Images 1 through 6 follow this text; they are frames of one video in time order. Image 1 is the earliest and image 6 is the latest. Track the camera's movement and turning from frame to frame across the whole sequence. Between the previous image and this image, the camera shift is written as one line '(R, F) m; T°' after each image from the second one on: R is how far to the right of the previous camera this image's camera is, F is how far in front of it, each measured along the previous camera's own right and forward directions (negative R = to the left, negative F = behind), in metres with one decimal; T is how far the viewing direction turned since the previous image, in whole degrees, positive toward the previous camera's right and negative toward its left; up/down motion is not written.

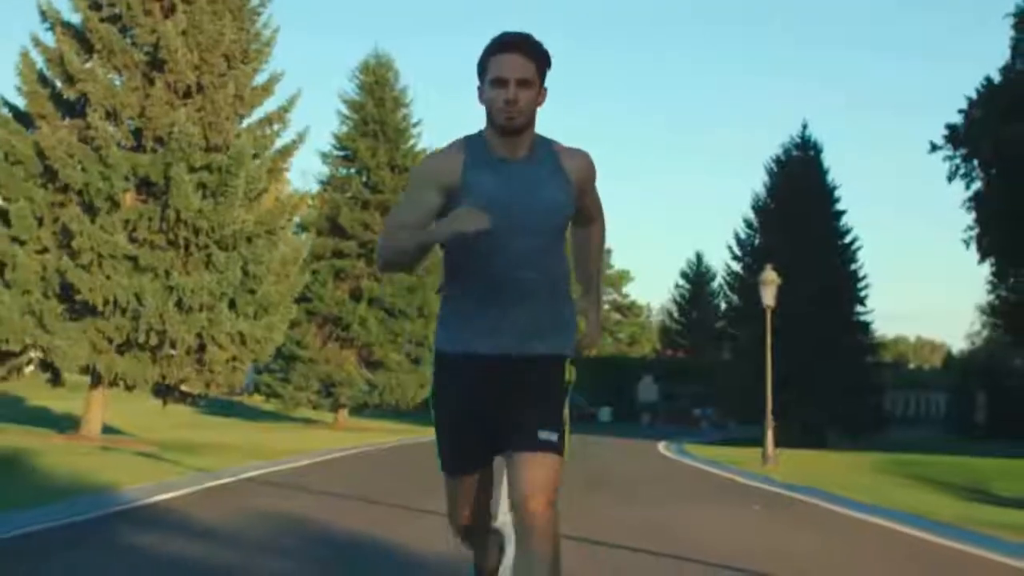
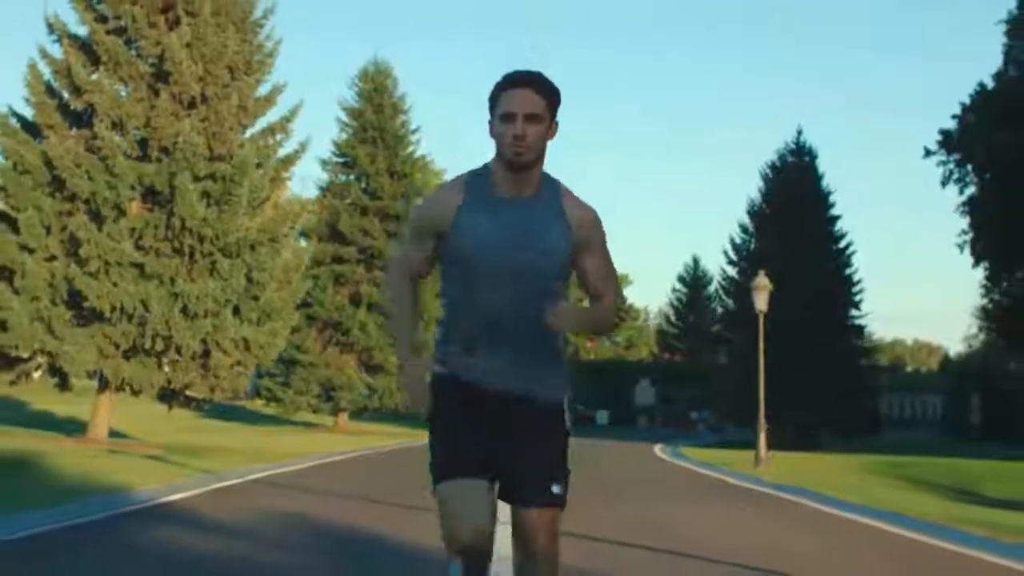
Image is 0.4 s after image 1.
(0.0, -0.6) m; 0°
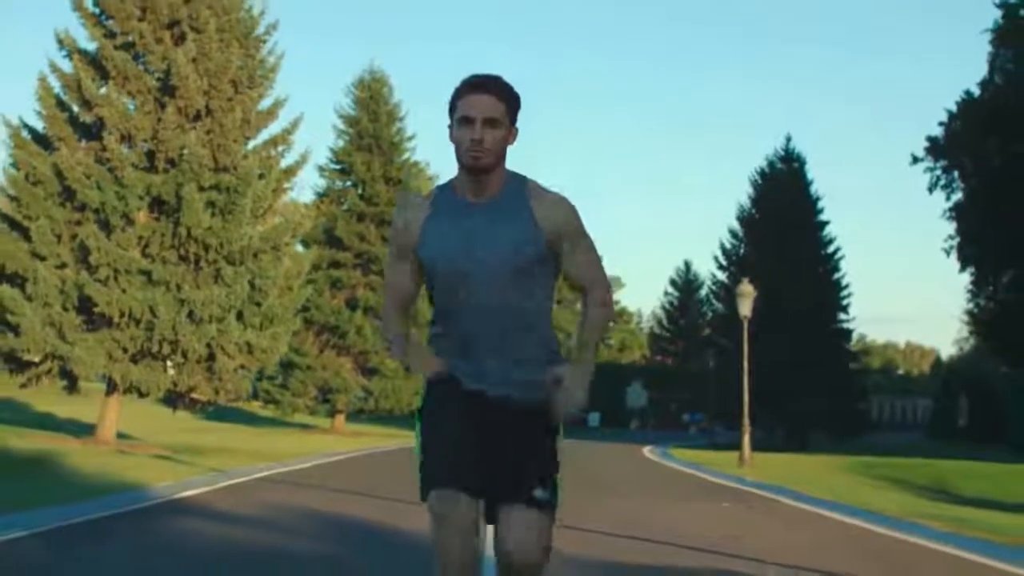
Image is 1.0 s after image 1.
(0.0, -1.1) m; 0°
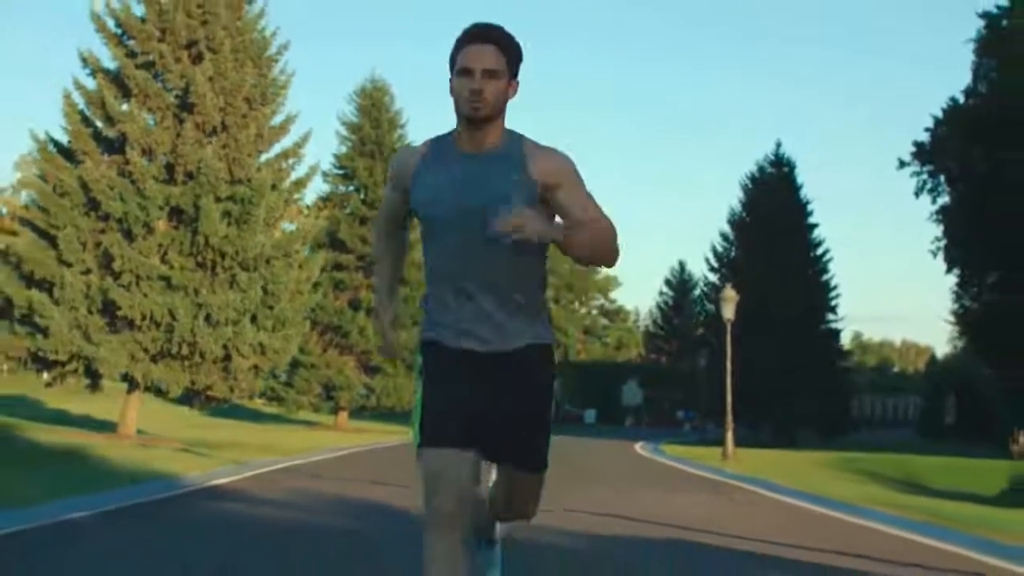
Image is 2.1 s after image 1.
(0.0, -1.9) m; 0°
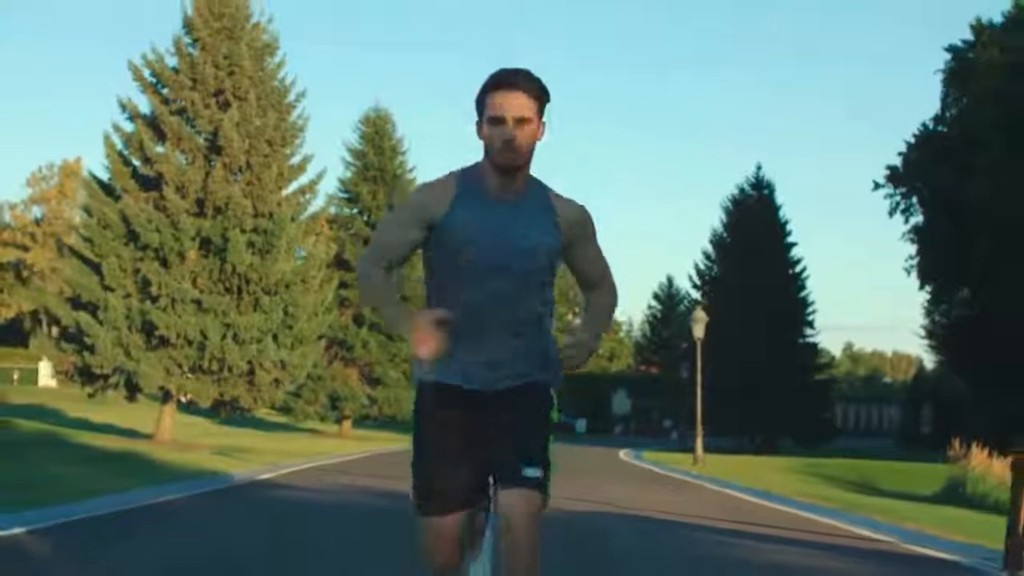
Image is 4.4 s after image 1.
(0.0, -3.9) m; 0°
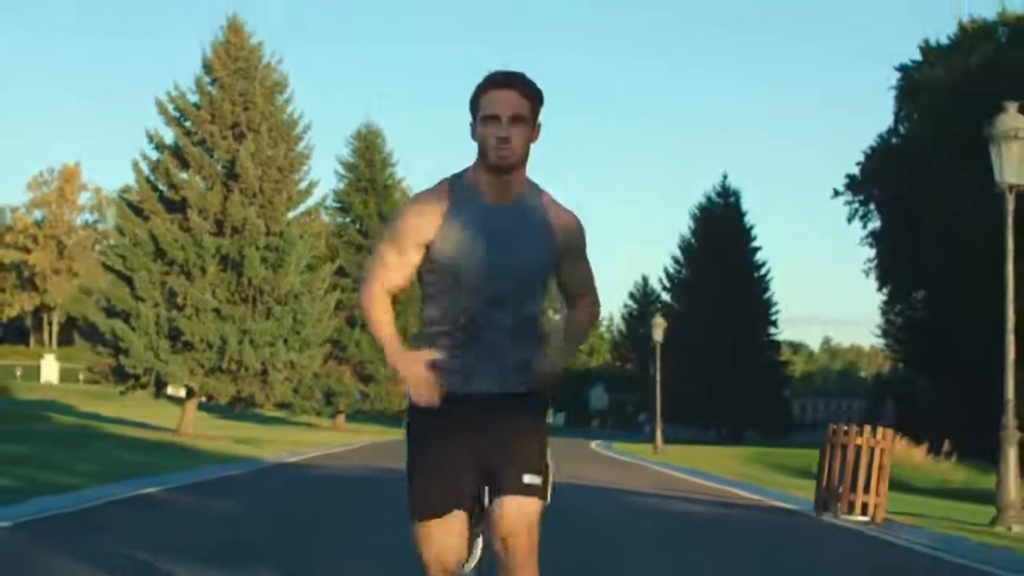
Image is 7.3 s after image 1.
(0.0, -4.9) m; +1°
